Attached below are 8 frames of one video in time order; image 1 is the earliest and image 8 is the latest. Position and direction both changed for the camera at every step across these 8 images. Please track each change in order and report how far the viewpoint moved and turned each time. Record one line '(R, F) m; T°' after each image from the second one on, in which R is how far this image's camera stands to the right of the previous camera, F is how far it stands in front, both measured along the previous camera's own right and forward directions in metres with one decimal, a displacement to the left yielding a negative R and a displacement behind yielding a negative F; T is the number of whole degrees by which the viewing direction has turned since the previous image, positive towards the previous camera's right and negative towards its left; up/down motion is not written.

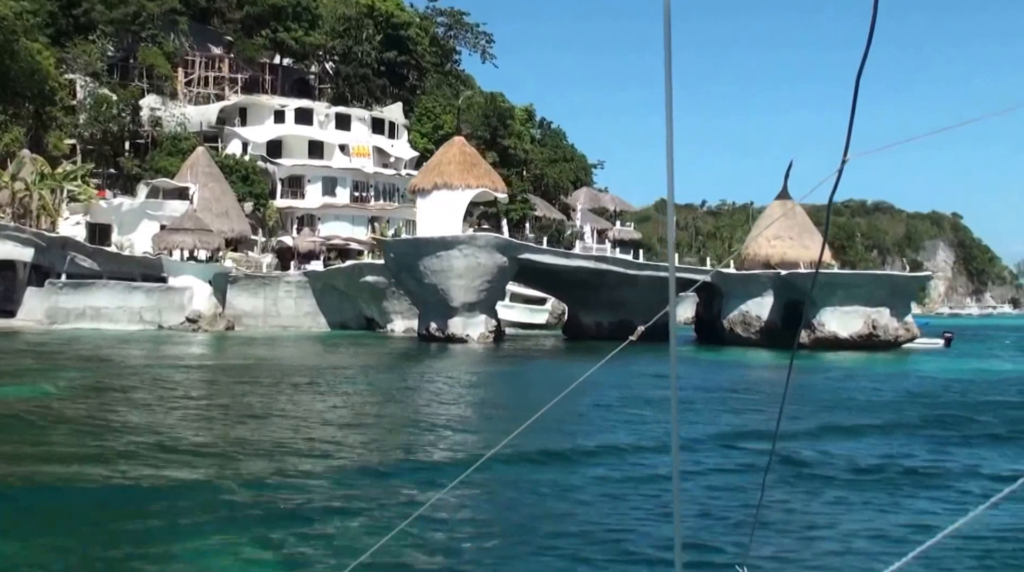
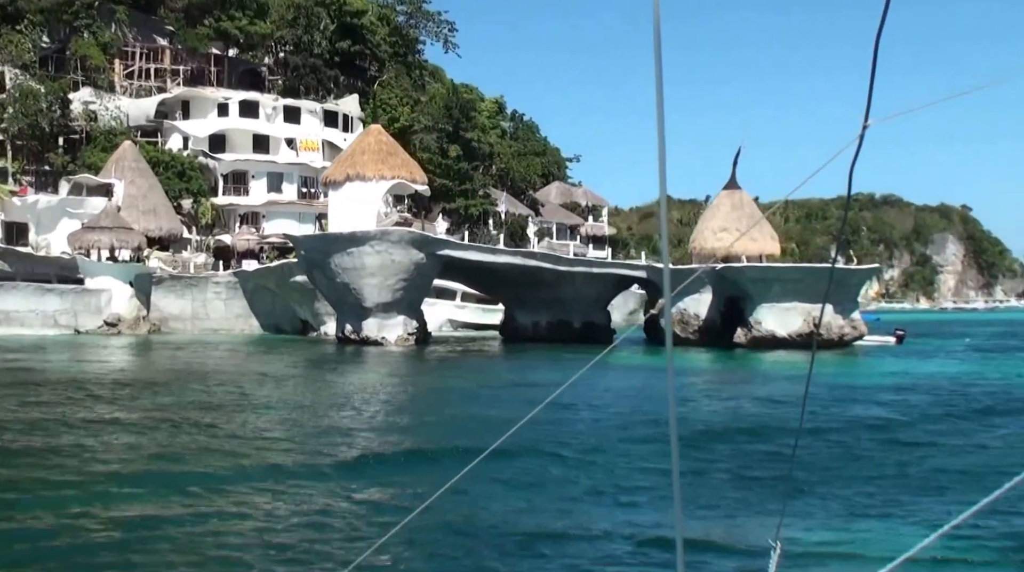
(+2.1, +2.4) m; -1°
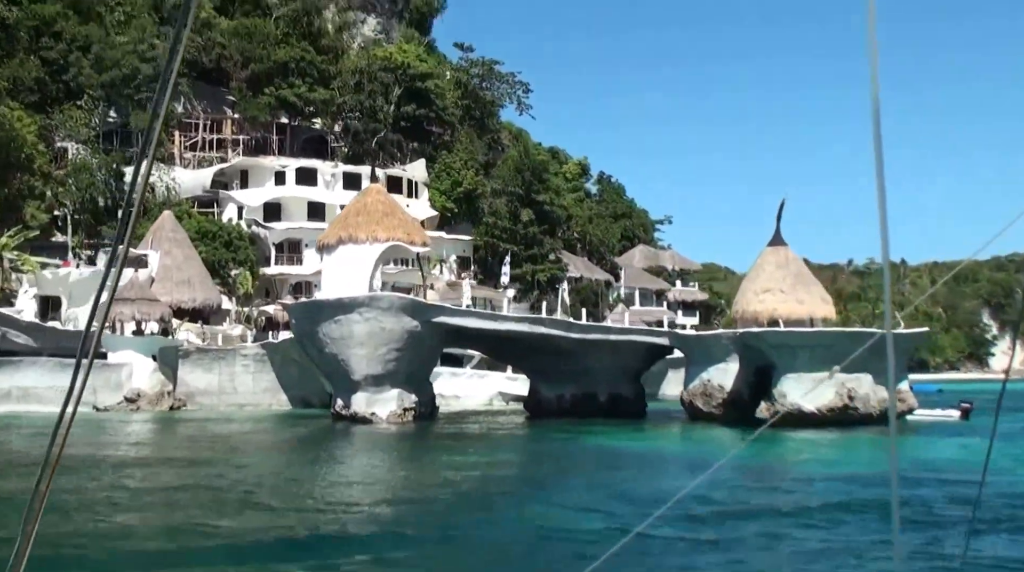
(+3.1, +2.8) m; -7°
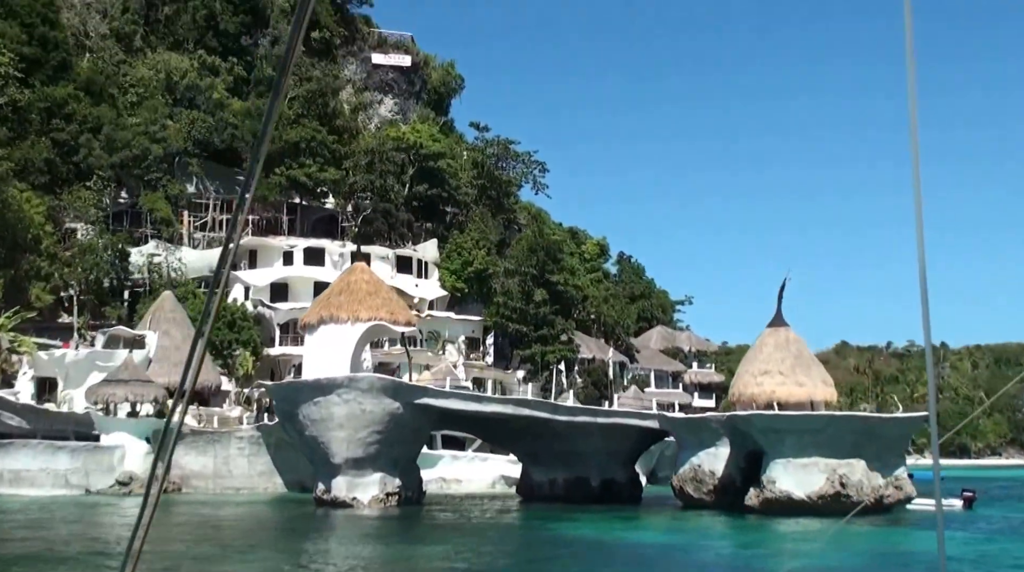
(+1.1, +0.7) m; -2°
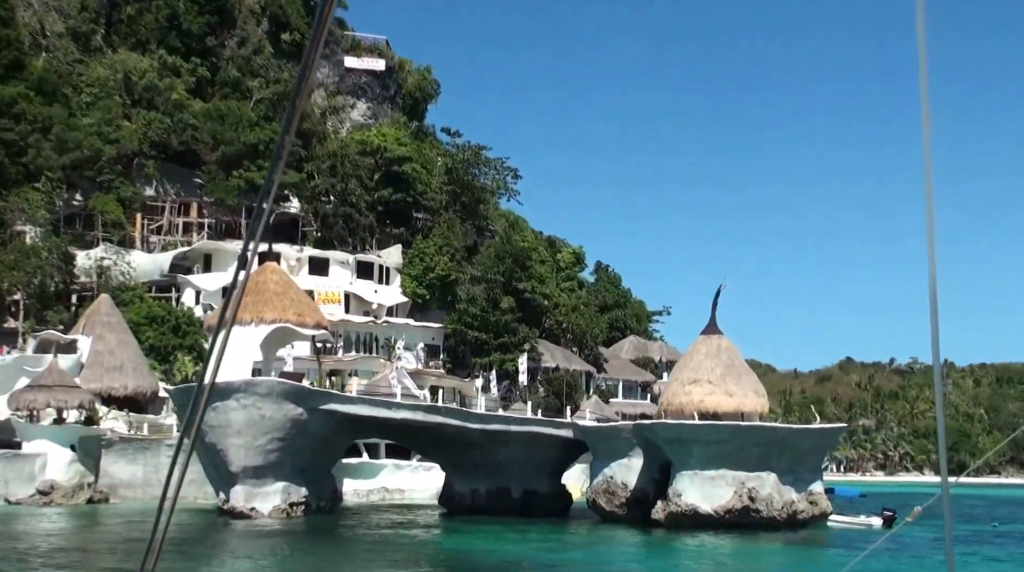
(+2.0, +1.1) m; -1°
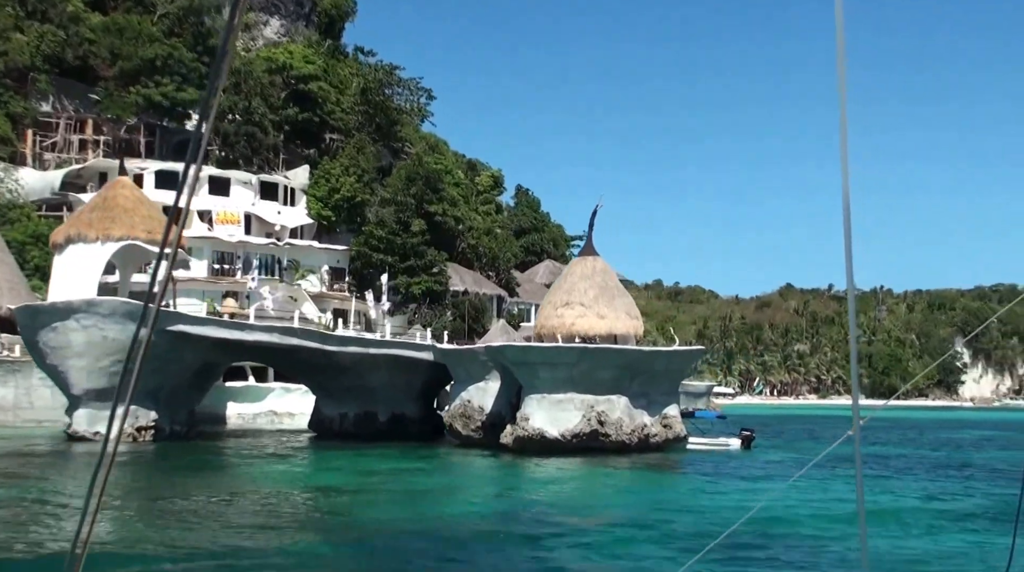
(+1.8, +0.8) m; +2°
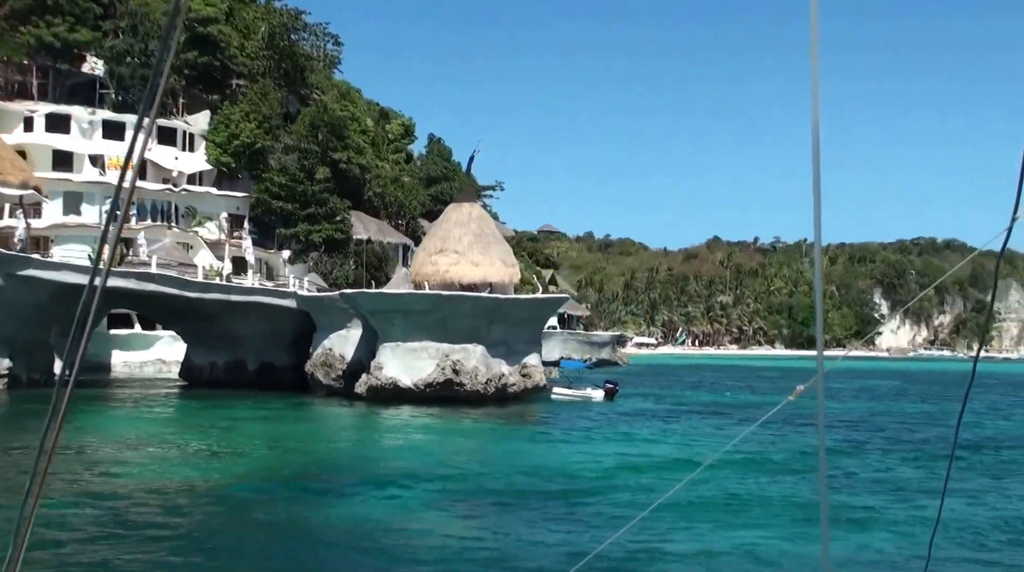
(+1.3, +0.3) m; +3°
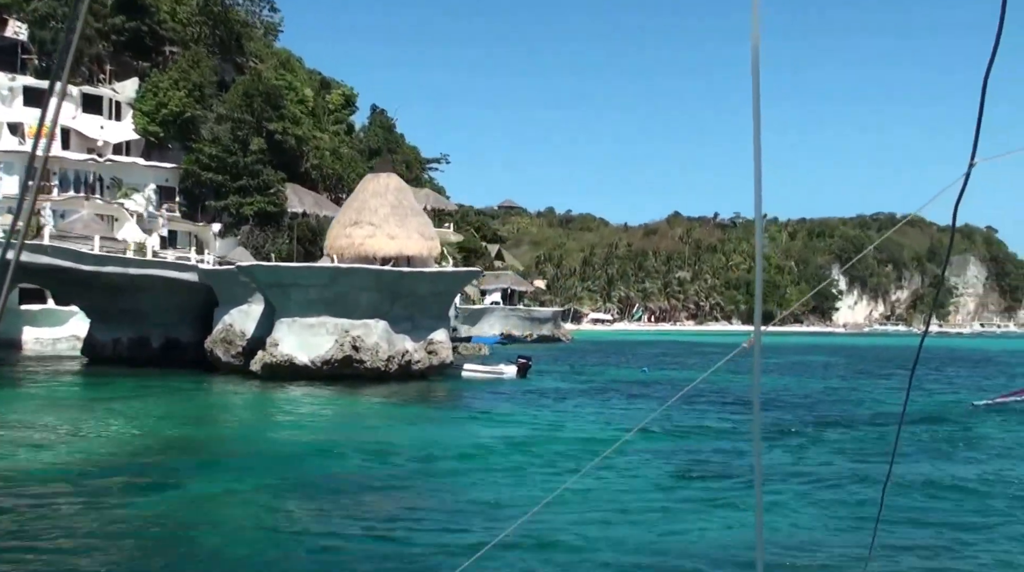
(+0.9, +1.2) m; +2°
